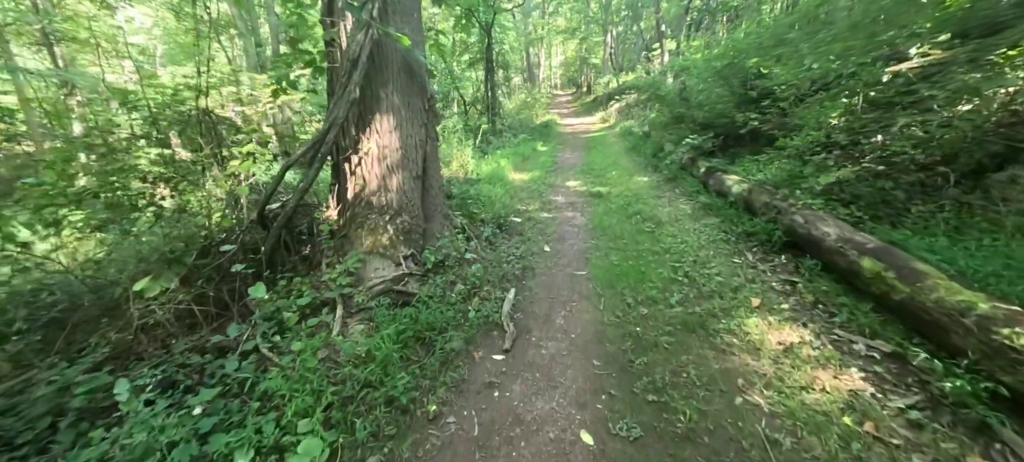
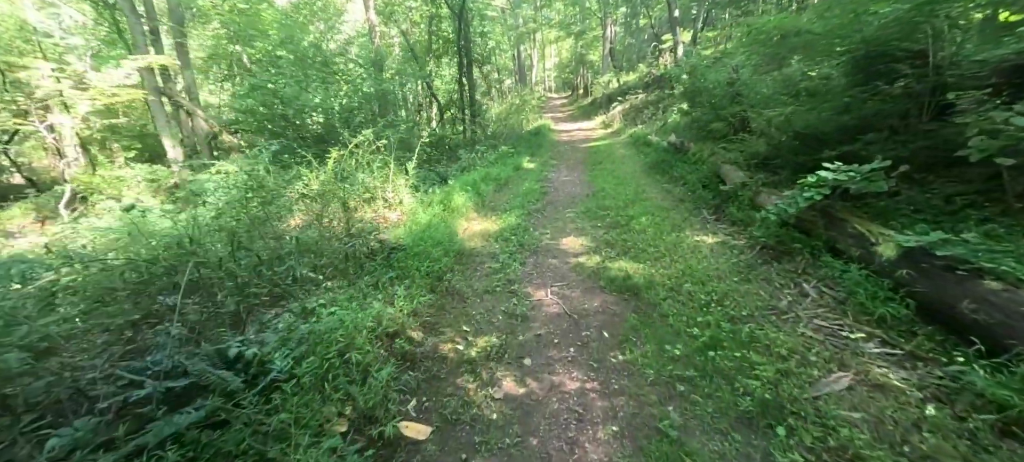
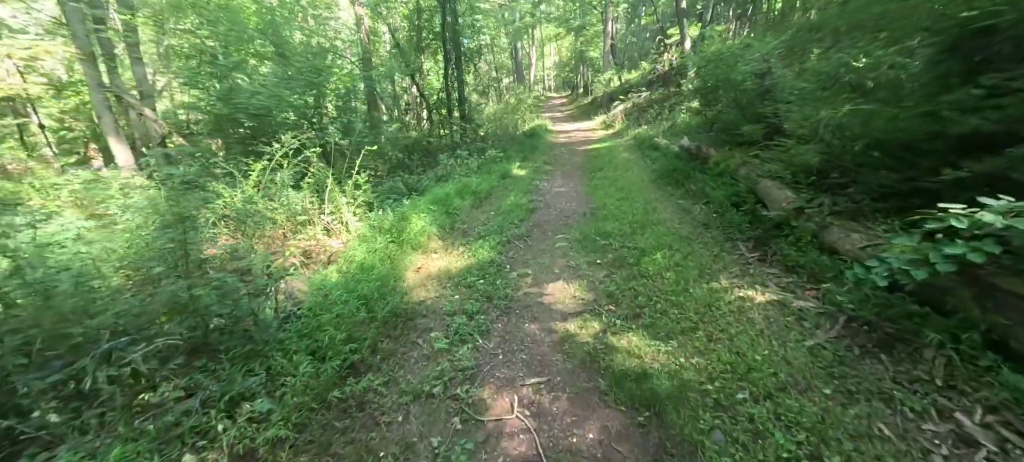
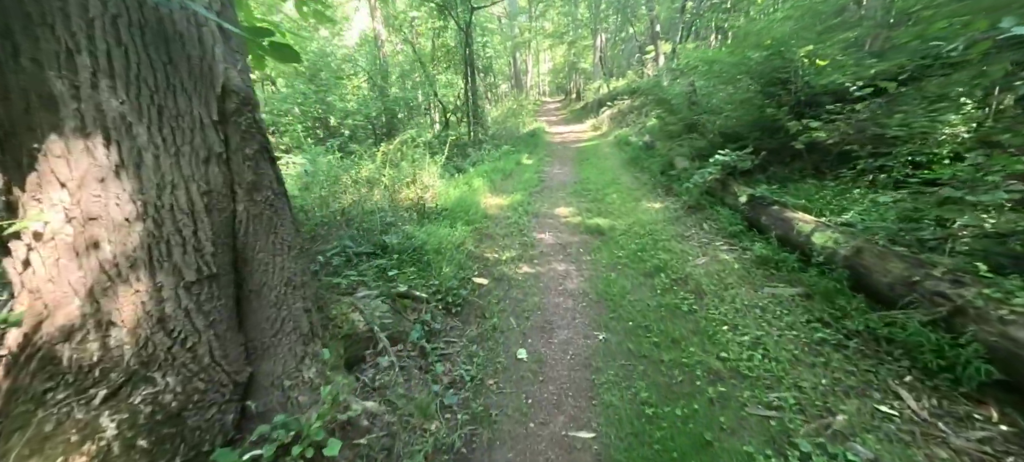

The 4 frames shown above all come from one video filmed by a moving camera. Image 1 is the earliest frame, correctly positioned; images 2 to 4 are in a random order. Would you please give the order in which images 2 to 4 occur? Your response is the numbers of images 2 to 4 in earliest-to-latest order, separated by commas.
4, 2, 3
